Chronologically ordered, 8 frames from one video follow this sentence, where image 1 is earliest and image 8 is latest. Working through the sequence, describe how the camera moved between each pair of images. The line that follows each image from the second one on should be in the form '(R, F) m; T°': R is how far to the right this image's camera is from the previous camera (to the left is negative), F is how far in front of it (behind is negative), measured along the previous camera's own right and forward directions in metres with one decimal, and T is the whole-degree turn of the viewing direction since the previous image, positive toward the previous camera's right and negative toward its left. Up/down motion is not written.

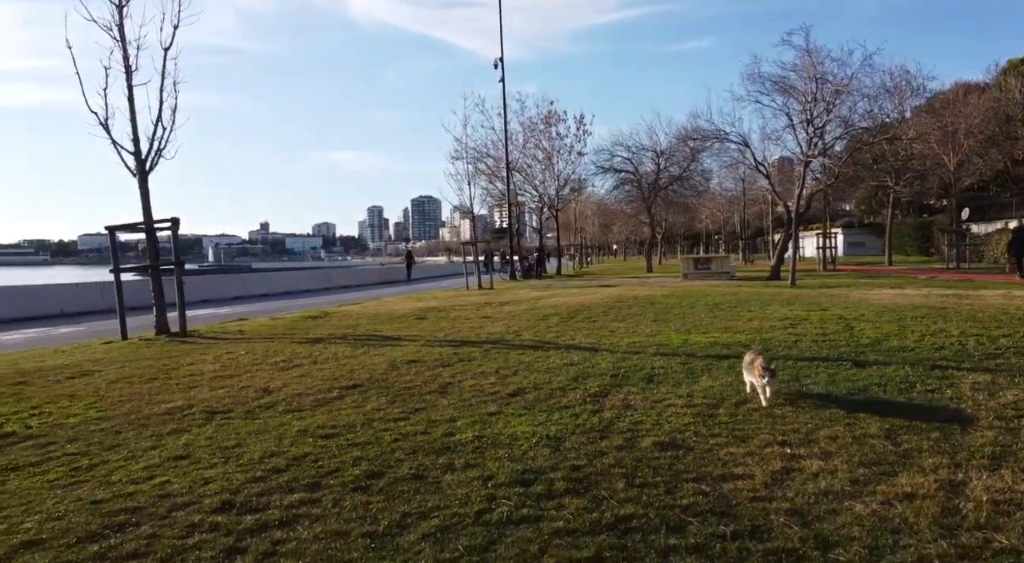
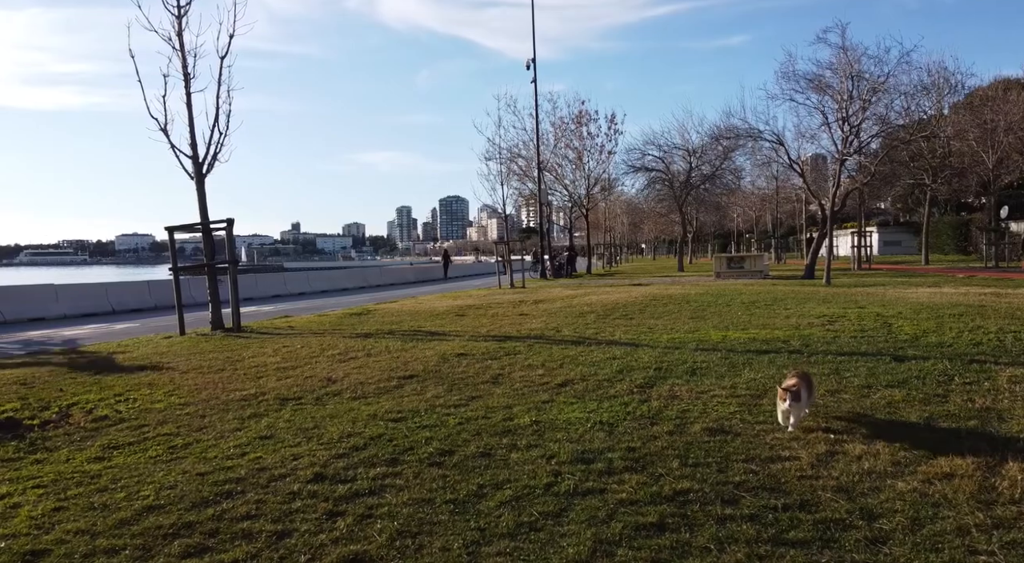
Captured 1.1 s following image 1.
(-0.2, -0.4) m; -3°
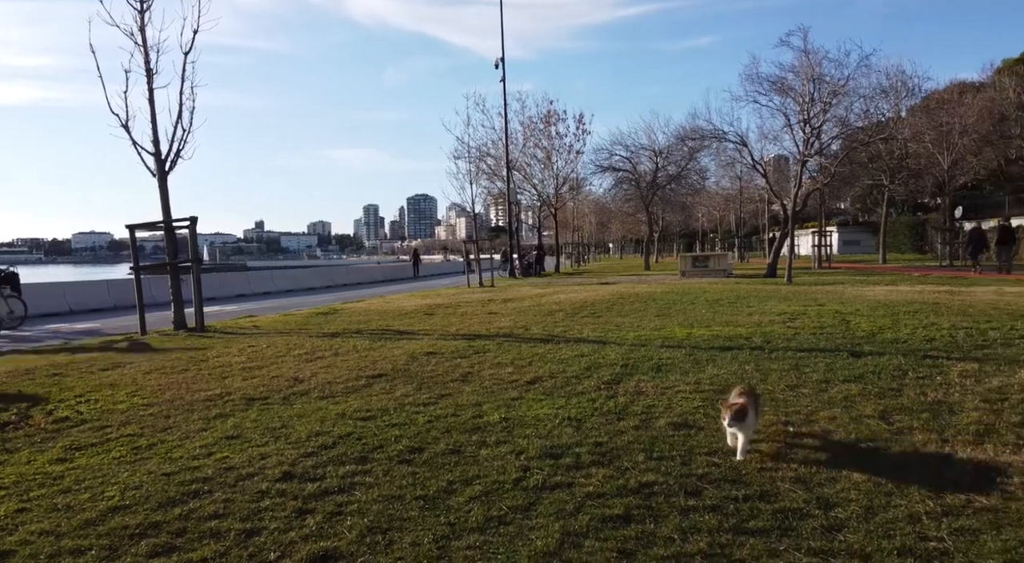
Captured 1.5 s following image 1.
(0.0, -0.1) m; +3°
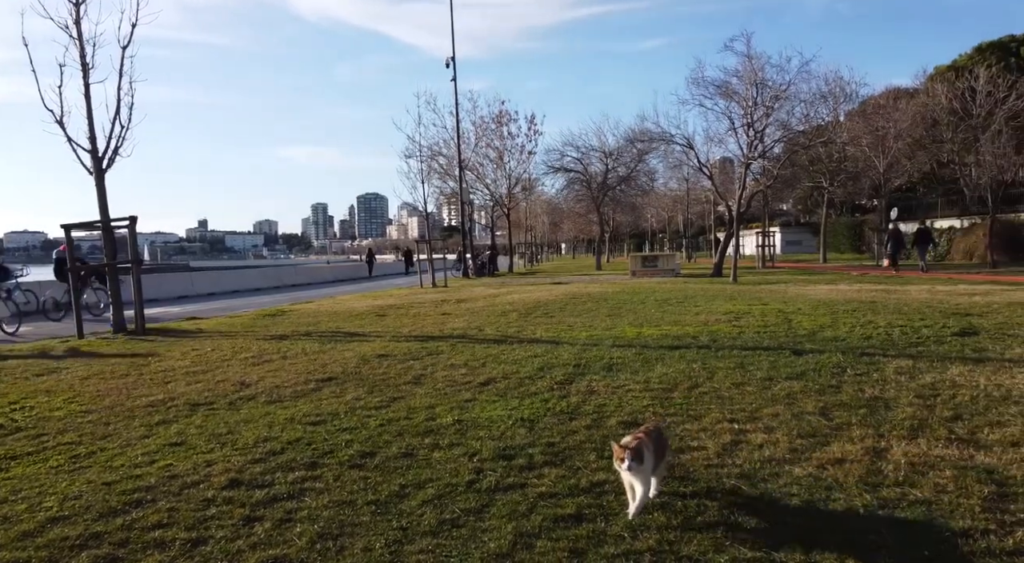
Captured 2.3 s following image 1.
(0.0, 0.0) m; +4°
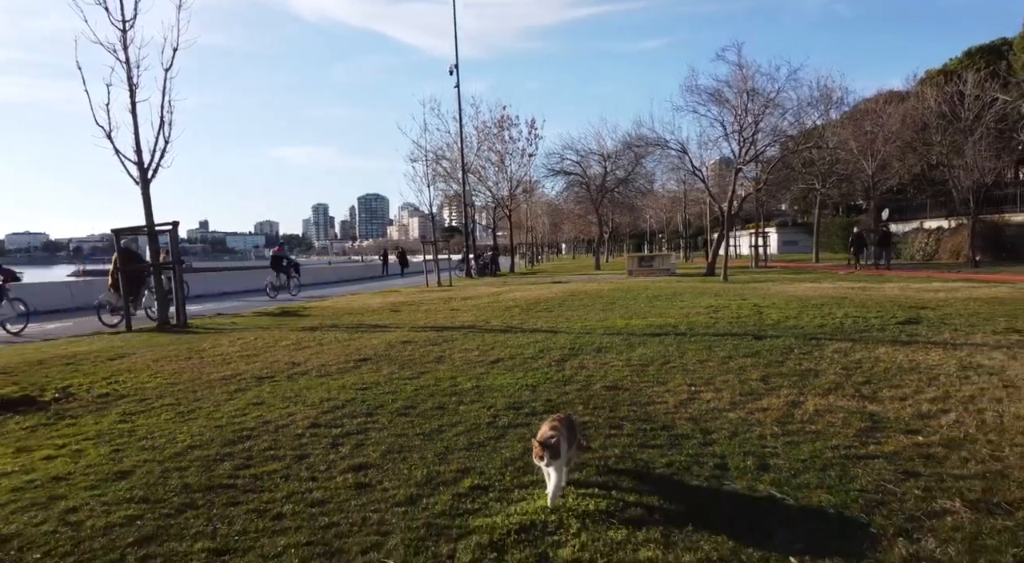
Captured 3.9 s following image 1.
(-0.1, -1.4) m; 0°
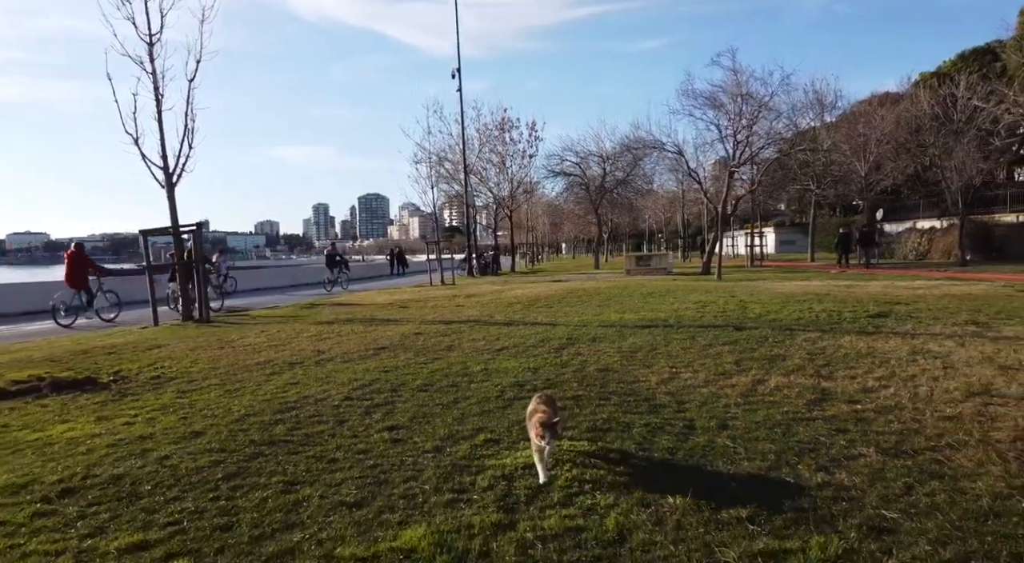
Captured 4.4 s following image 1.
(0.0, -0.9) m; 0°
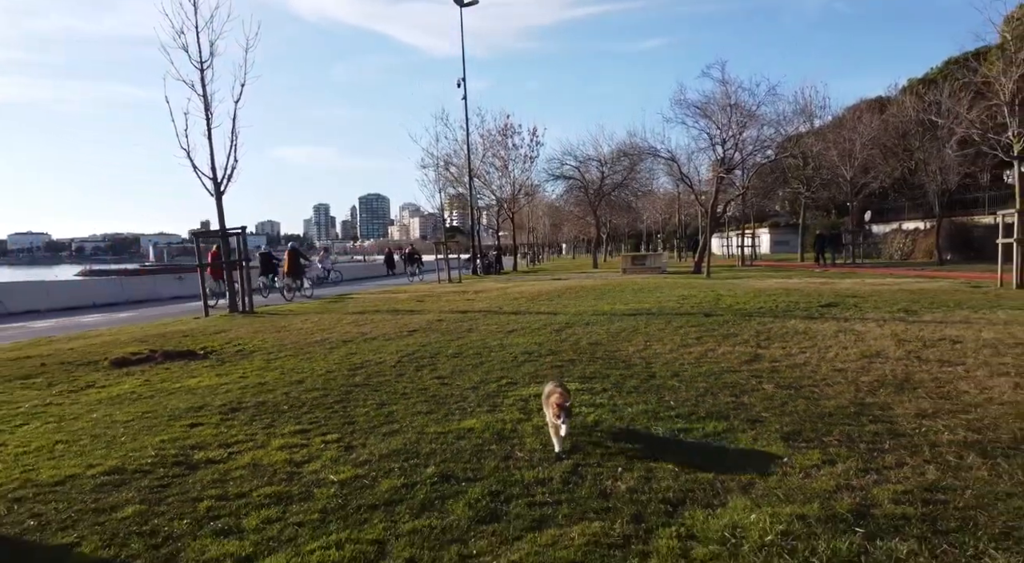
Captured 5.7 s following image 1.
(-0.2, -2.1) m; 0°
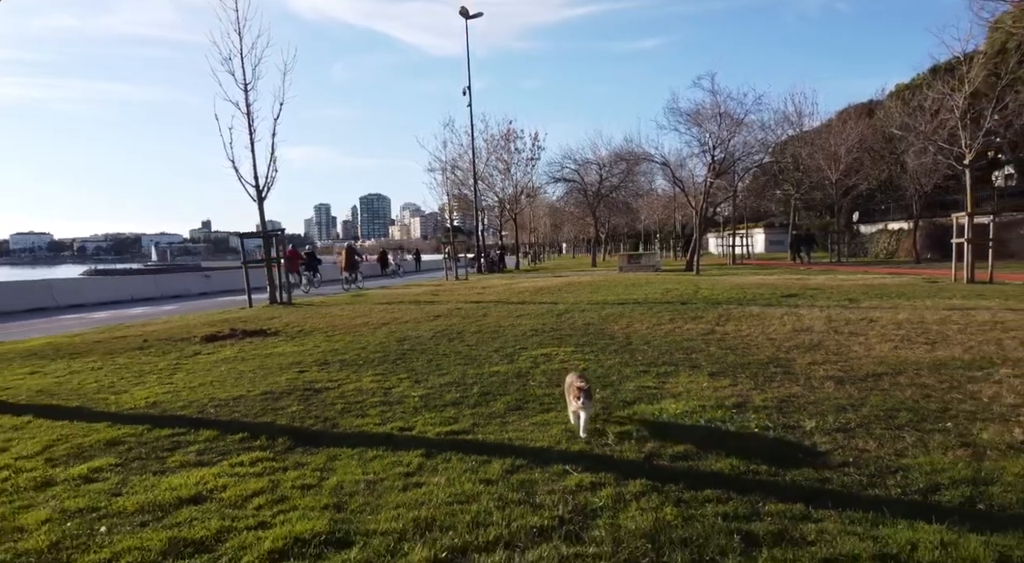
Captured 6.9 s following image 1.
(-0.2, -2.4) m; 0°
